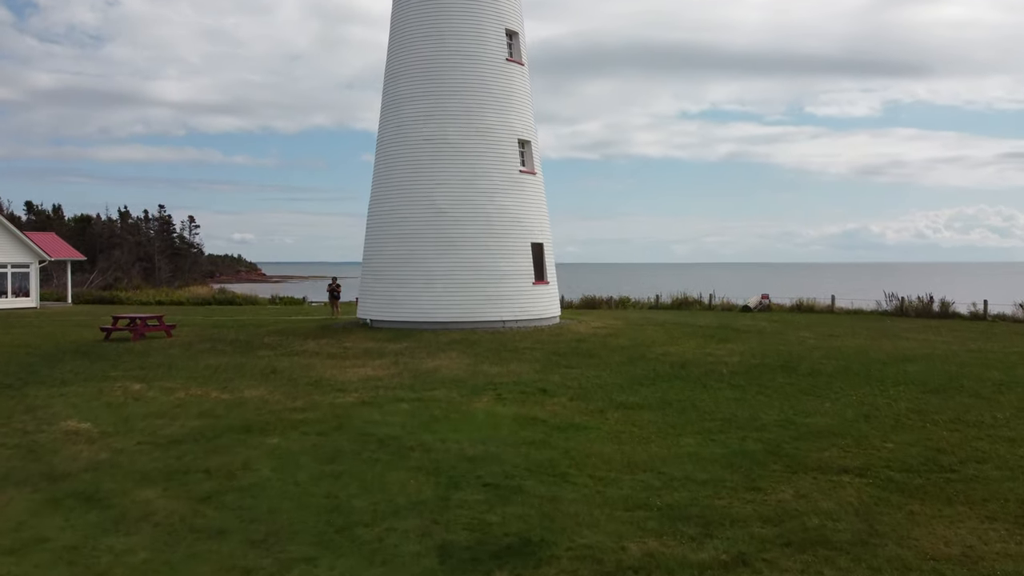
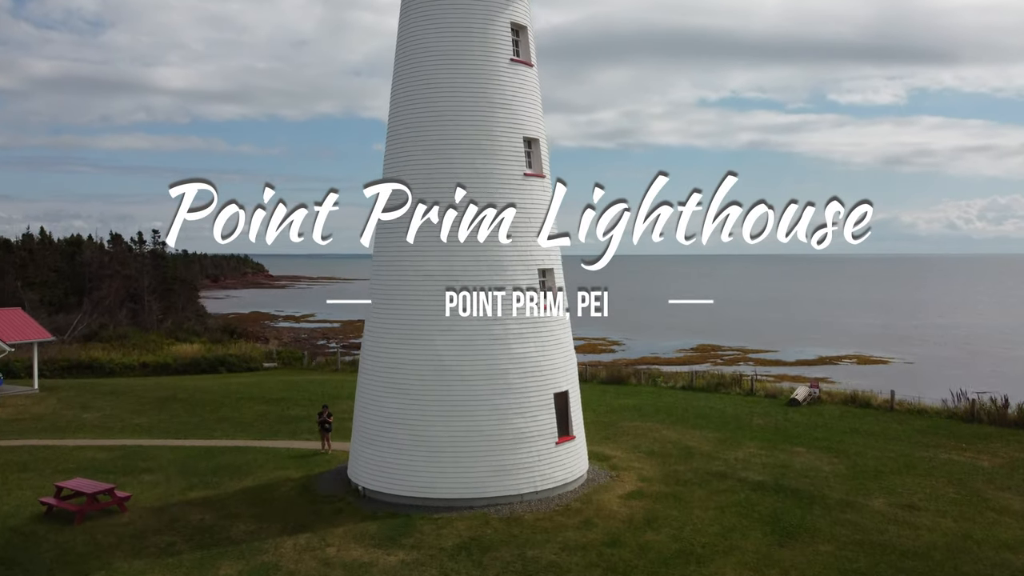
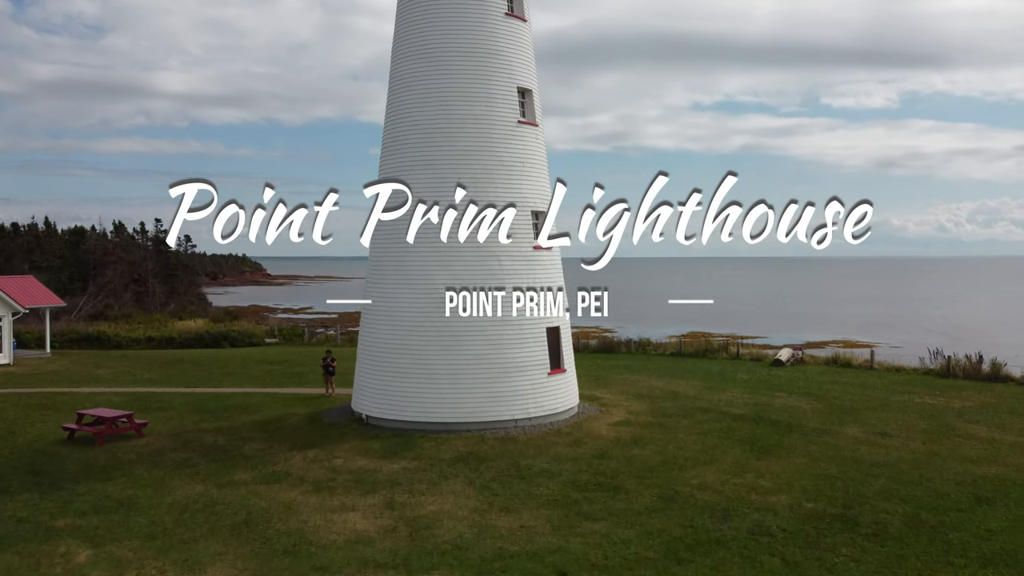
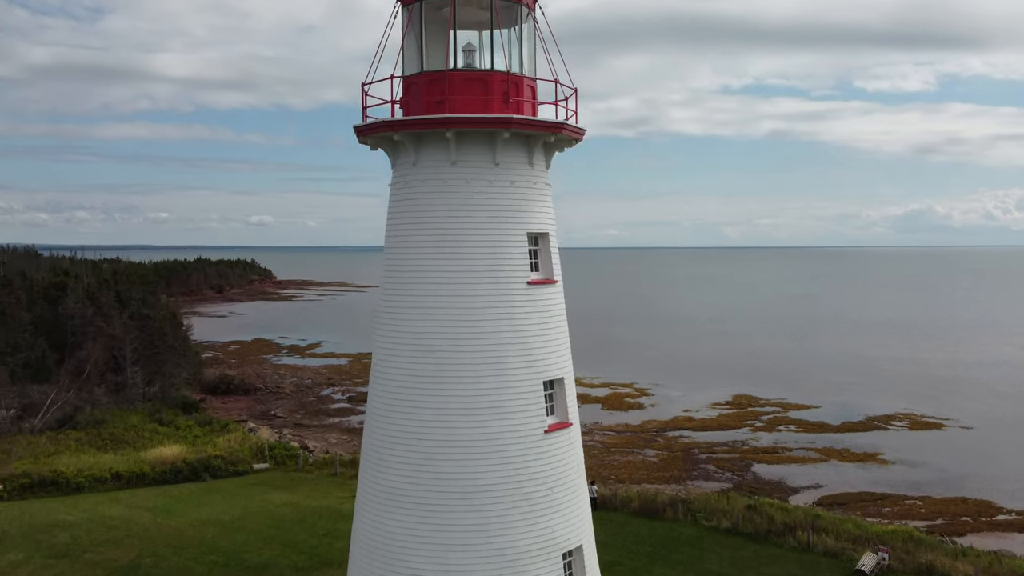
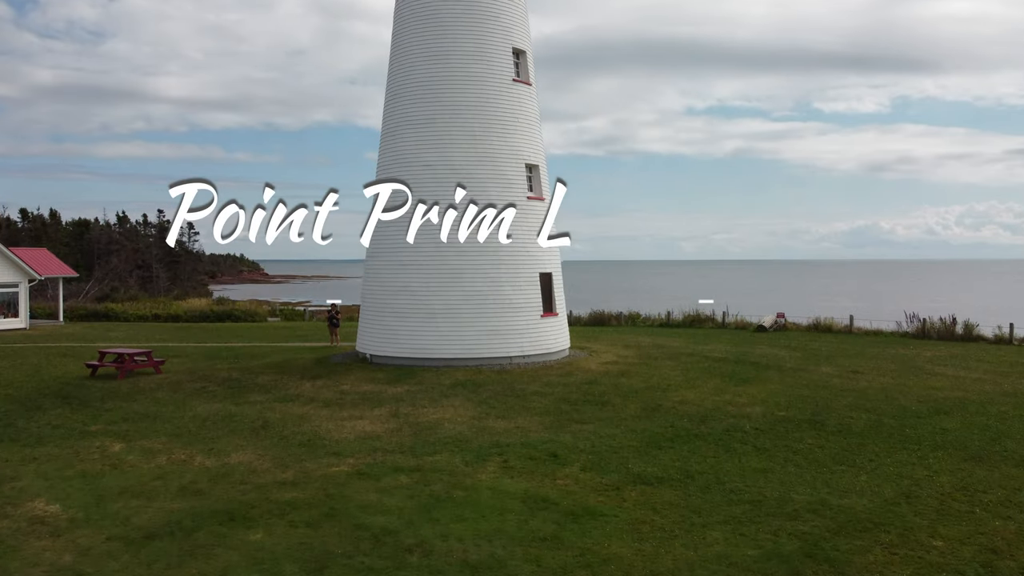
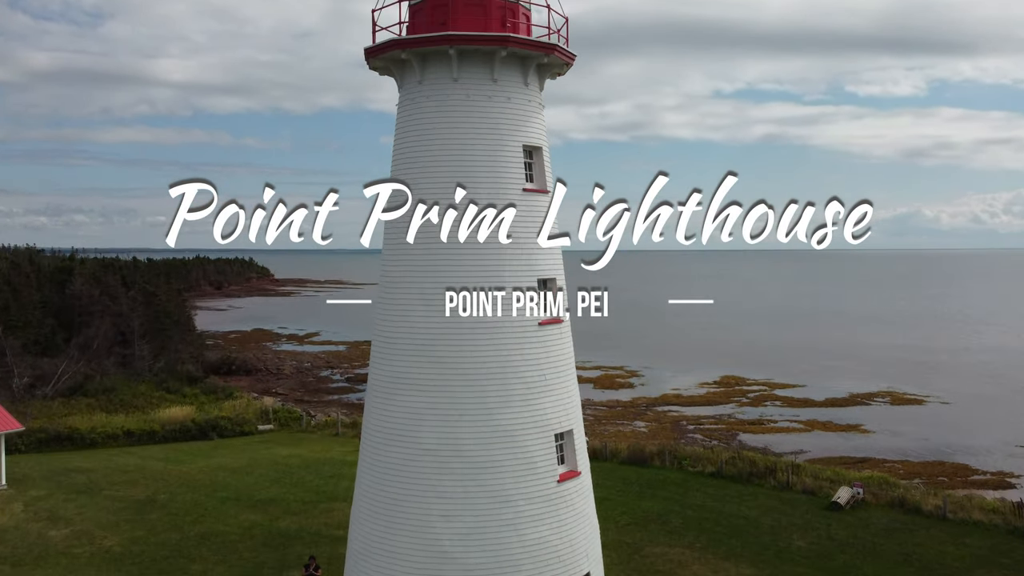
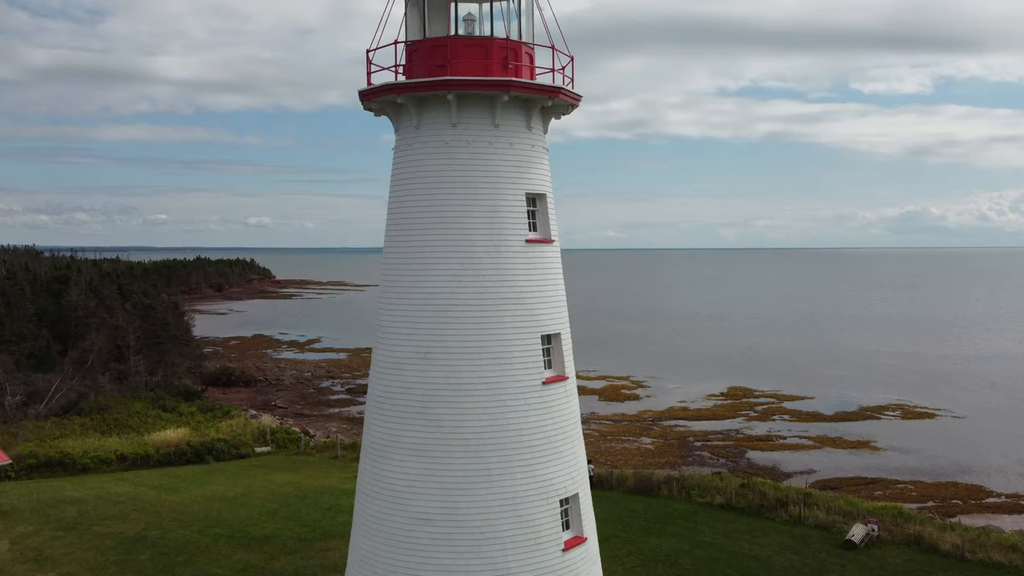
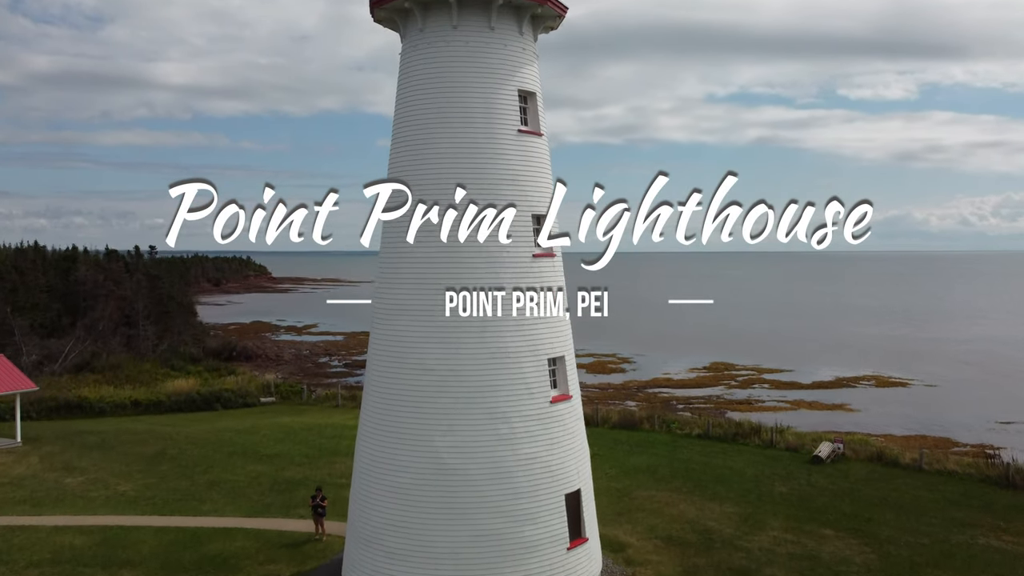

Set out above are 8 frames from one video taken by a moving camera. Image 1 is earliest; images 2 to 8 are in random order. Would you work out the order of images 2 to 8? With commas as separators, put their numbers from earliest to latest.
5, 3, 2, 8, 6, 7, 4
